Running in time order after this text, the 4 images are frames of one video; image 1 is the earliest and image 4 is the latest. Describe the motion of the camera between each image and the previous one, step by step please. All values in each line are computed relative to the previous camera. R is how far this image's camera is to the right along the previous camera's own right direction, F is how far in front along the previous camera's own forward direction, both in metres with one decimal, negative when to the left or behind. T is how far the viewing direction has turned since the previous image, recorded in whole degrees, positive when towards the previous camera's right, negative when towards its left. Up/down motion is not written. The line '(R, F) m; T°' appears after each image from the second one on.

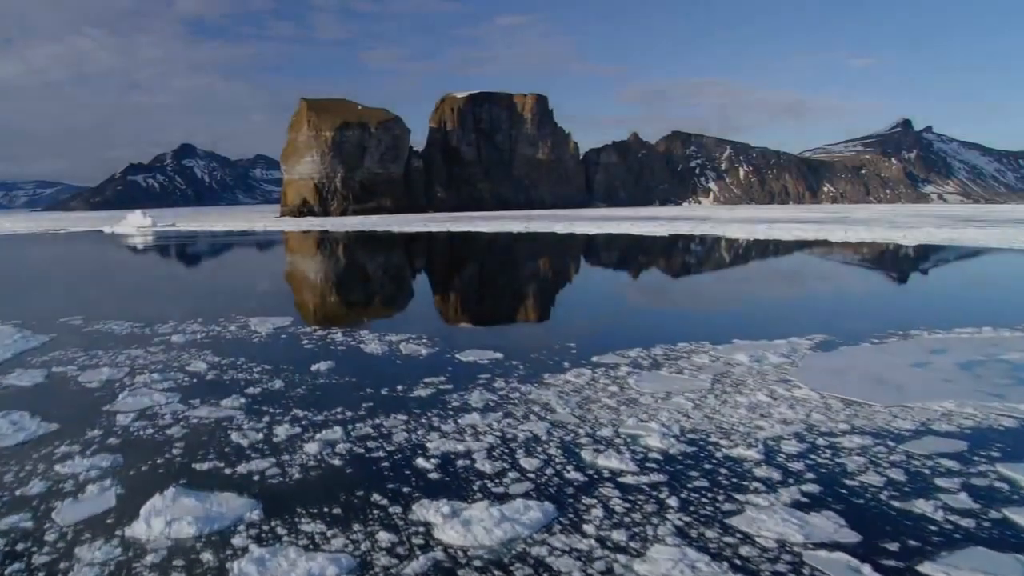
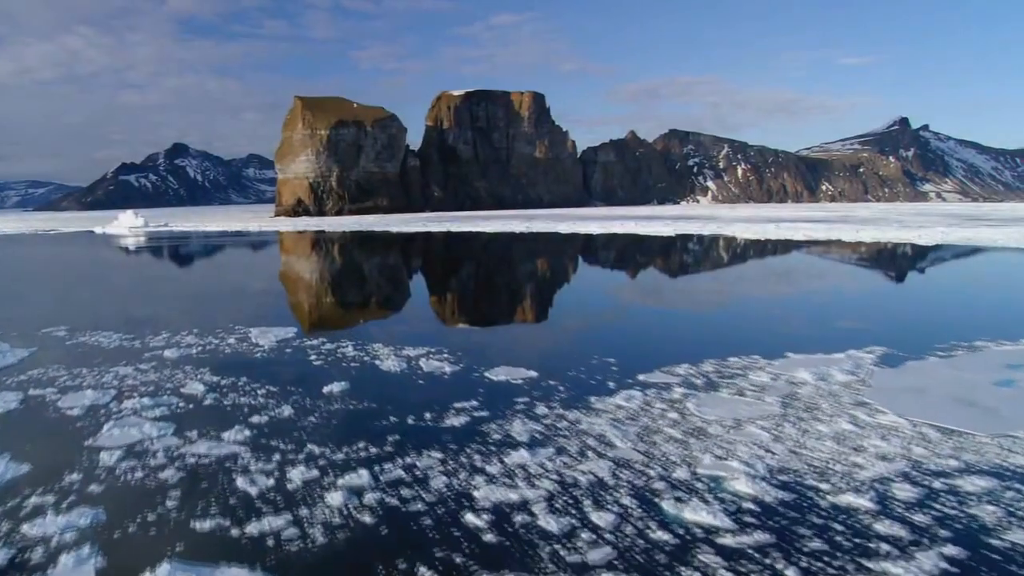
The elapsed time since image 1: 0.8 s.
(-0.5, +0.8) m; +1°
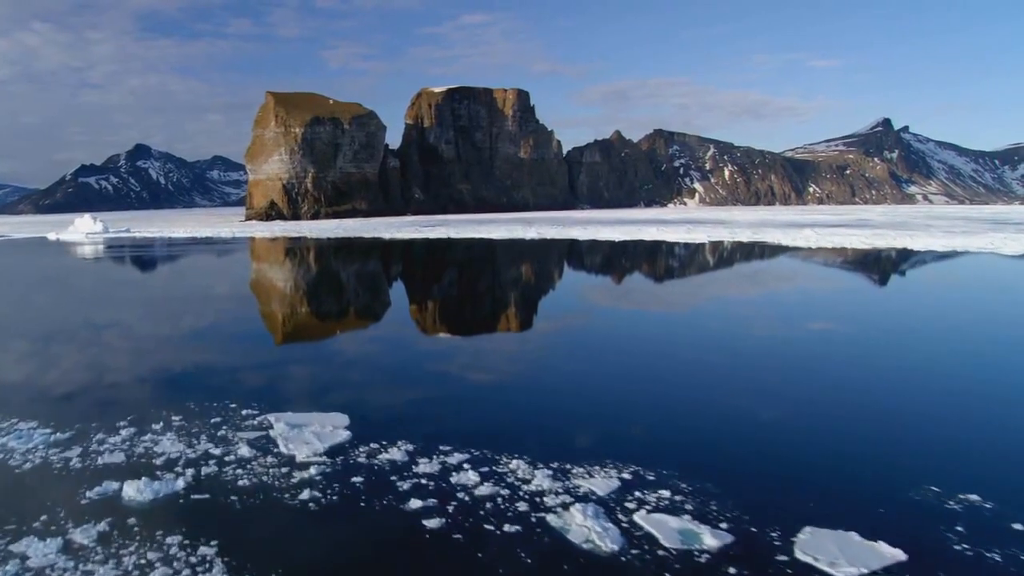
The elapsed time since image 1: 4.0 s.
(-2.0, +3.5) m; +3°
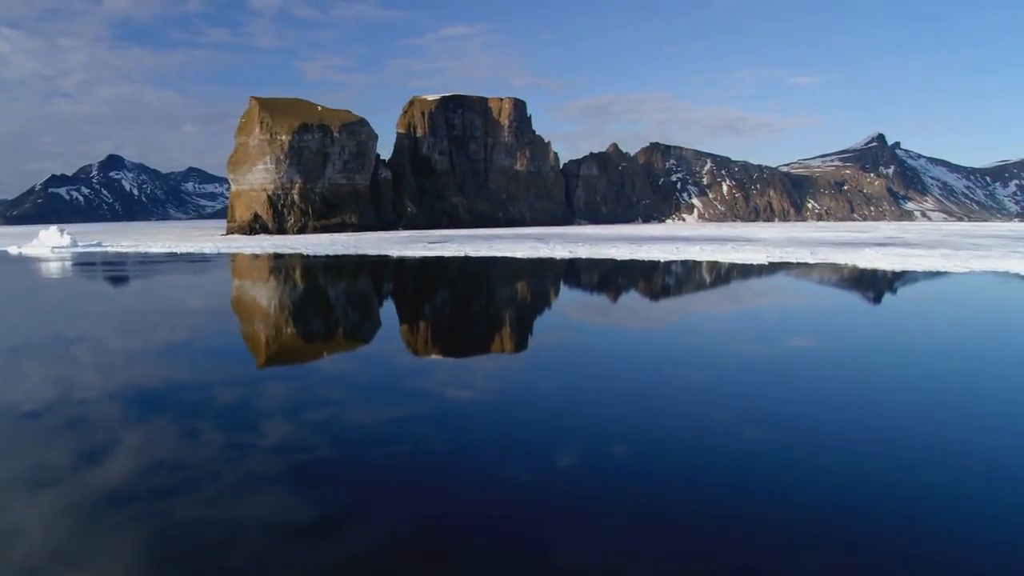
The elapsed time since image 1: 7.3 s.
(-2.0, +3.3) m; +2°
